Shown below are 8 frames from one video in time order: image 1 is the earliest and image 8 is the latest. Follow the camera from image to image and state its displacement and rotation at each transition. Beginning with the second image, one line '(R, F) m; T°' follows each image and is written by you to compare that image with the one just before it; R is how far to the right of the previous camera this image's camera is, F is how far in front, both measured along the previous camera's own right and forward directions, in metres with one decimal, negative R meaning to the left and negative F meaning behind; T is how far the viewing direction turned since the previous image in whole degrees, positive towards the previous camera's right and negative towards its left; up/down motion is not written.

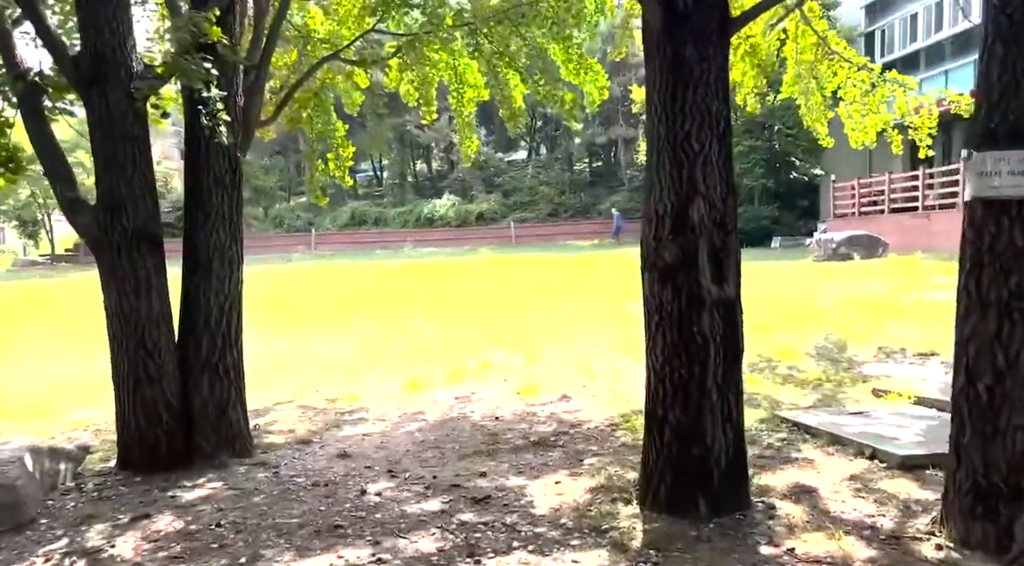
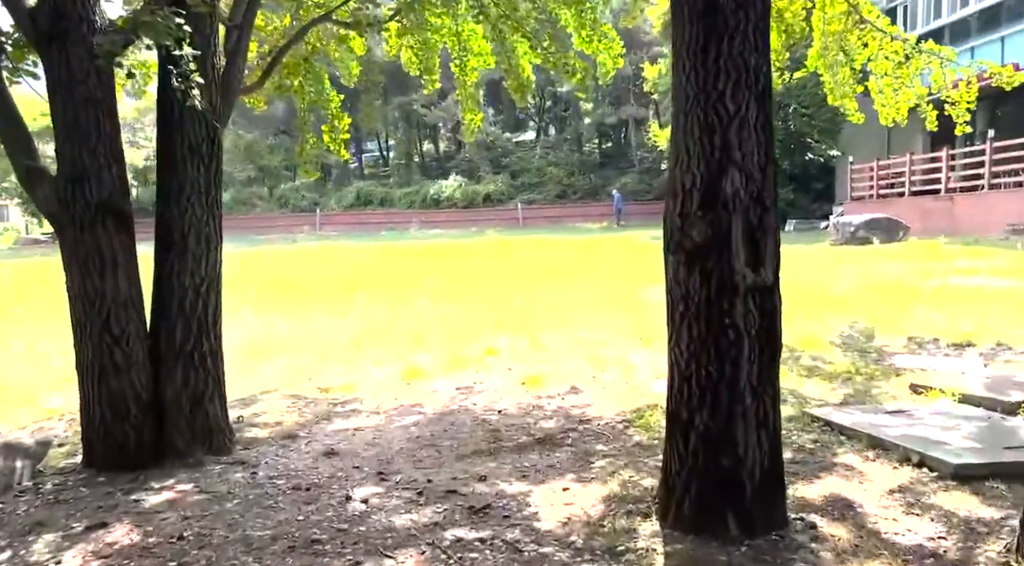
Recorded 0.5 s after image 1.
(0.0, +0.6) m; 0°
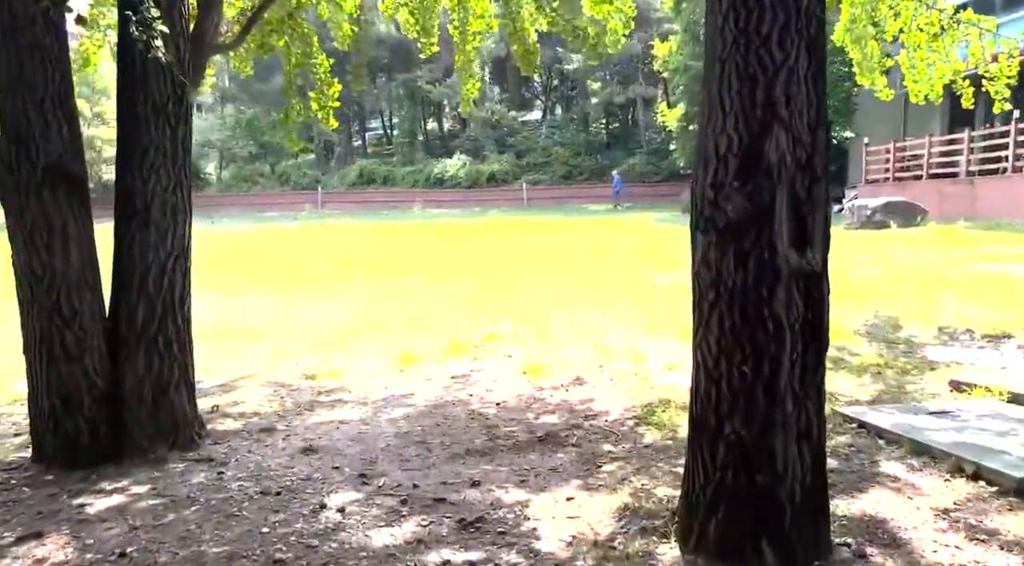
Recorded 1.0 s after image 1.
(0.0, +0.6) m; 0°
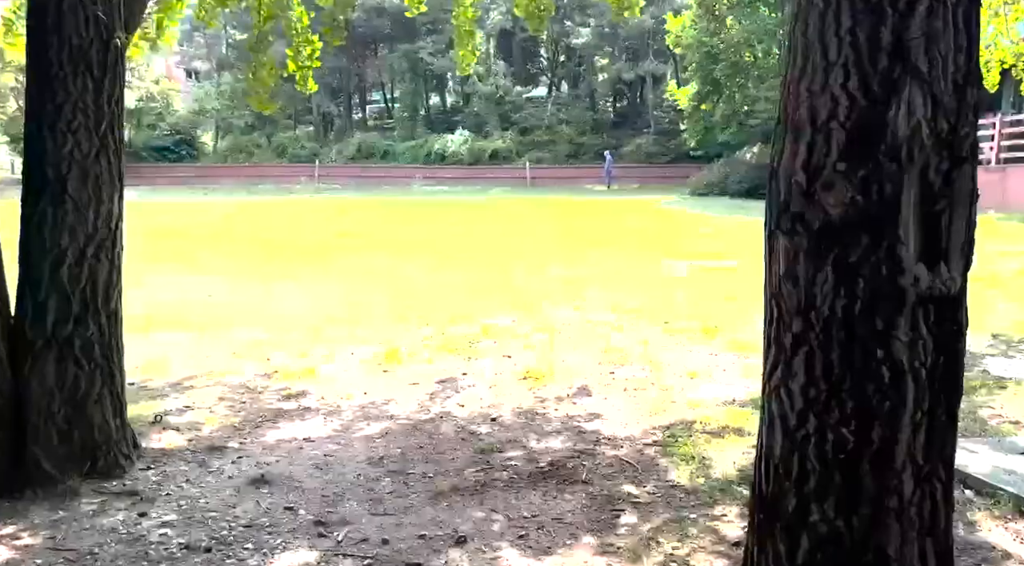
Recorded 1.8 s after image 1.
(0.0, +0.9) m; 0°
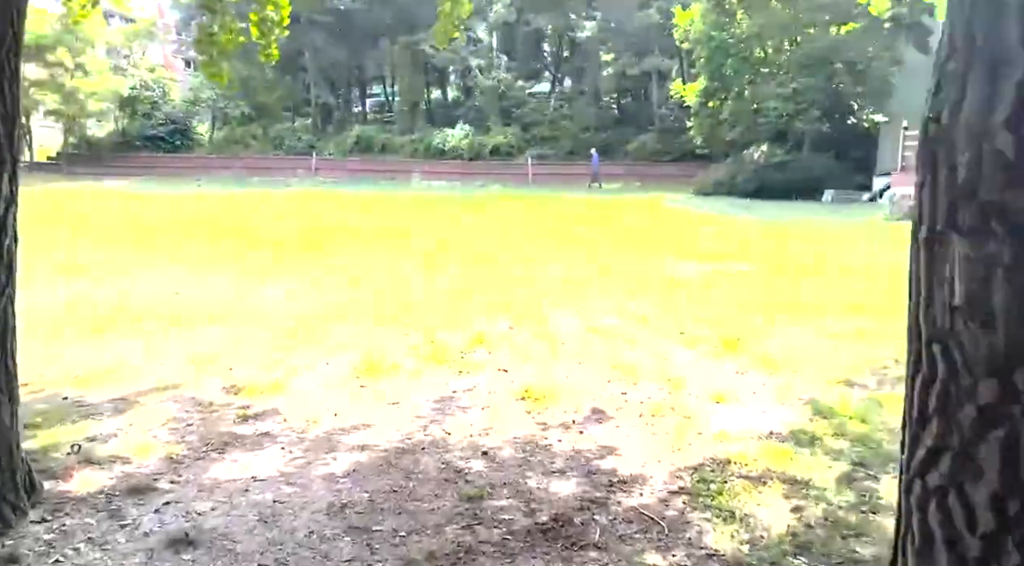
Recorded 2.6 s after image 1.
(0.0, +0.9) m; 0°
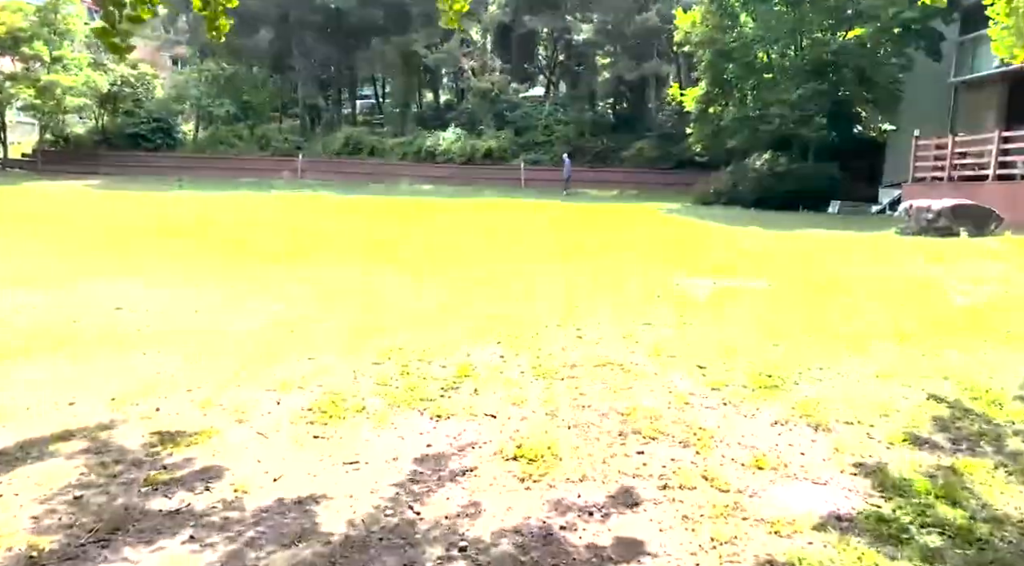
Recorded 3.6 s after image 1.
(0.0, +1.1) m; +1°
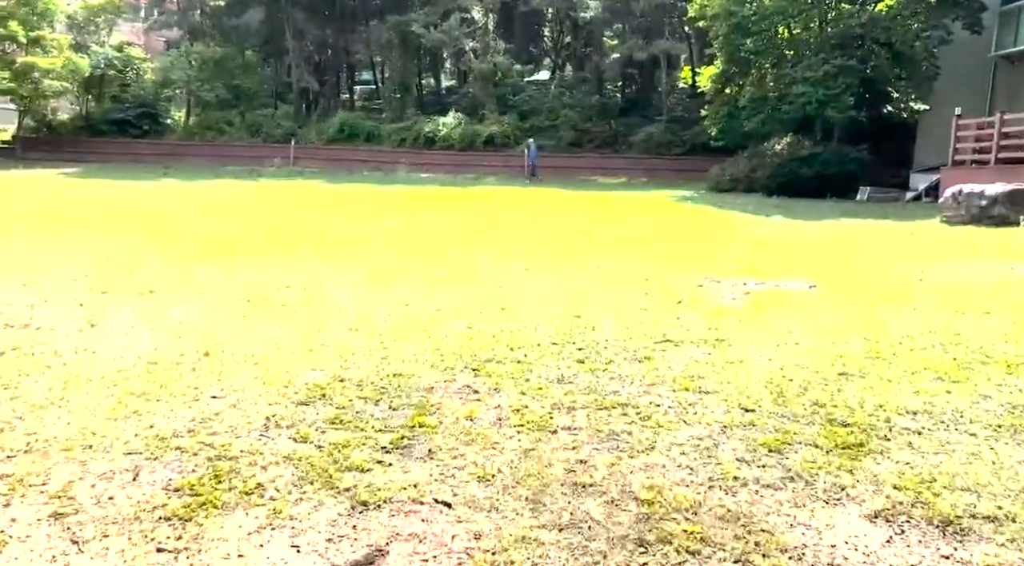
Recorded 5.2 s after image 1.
(+0.2, +1.7) m; 0°
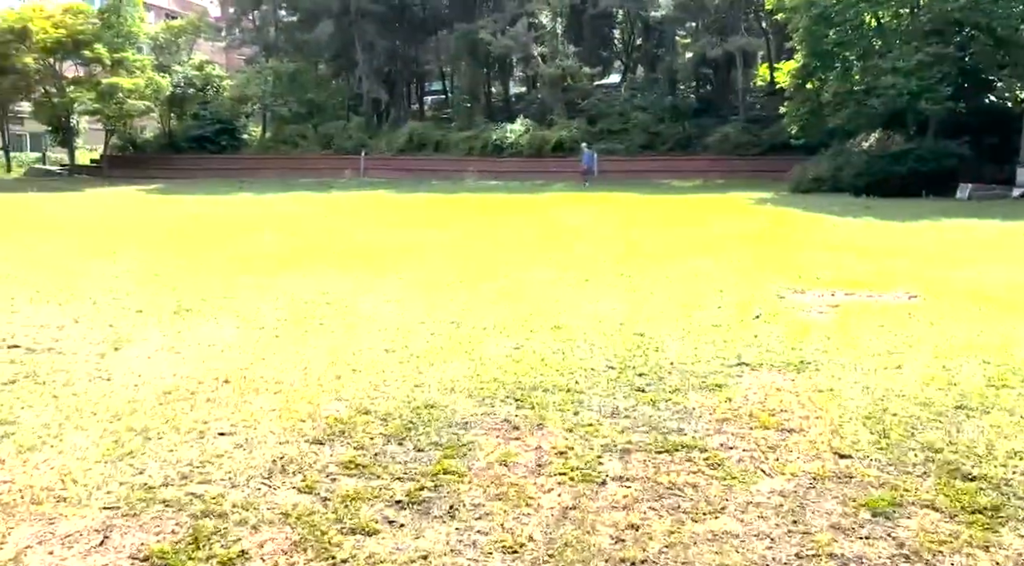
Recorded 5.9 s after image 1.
(+0.1, +0.7) m; -5°
